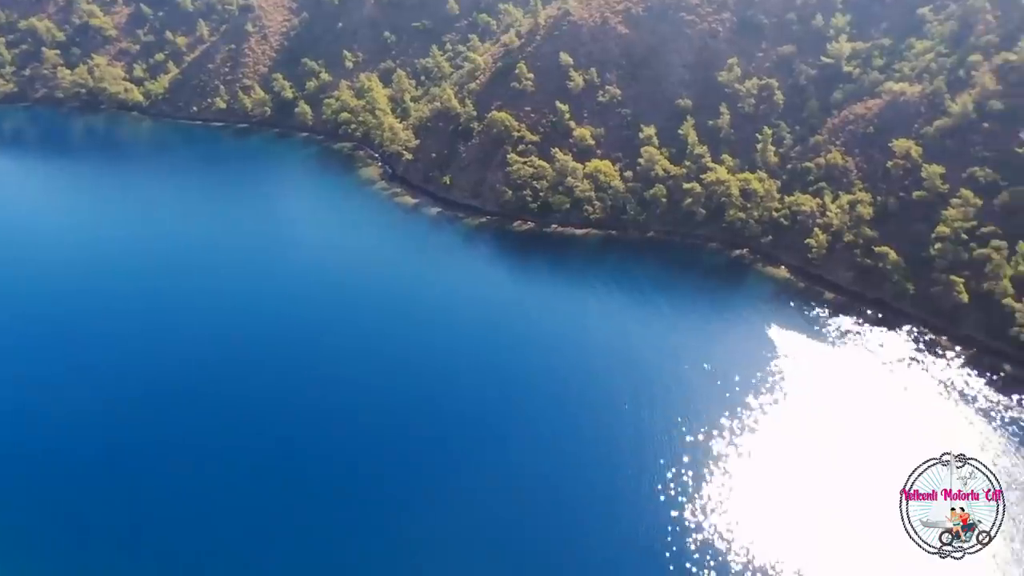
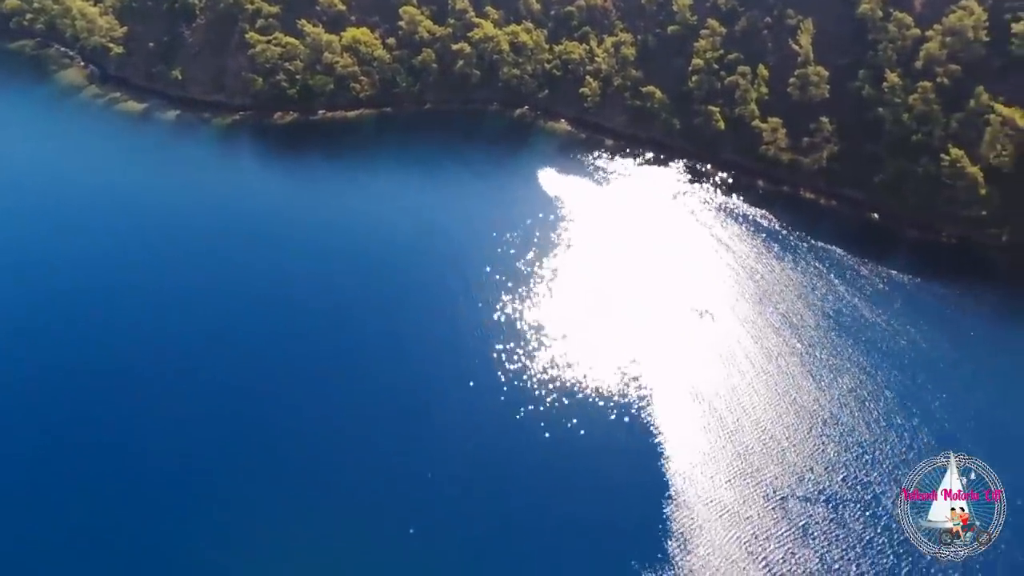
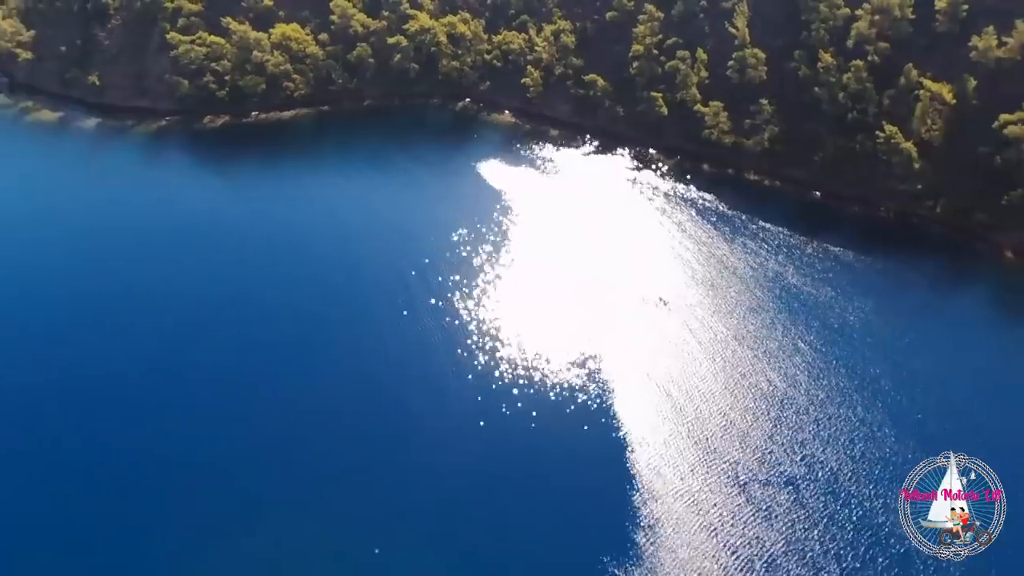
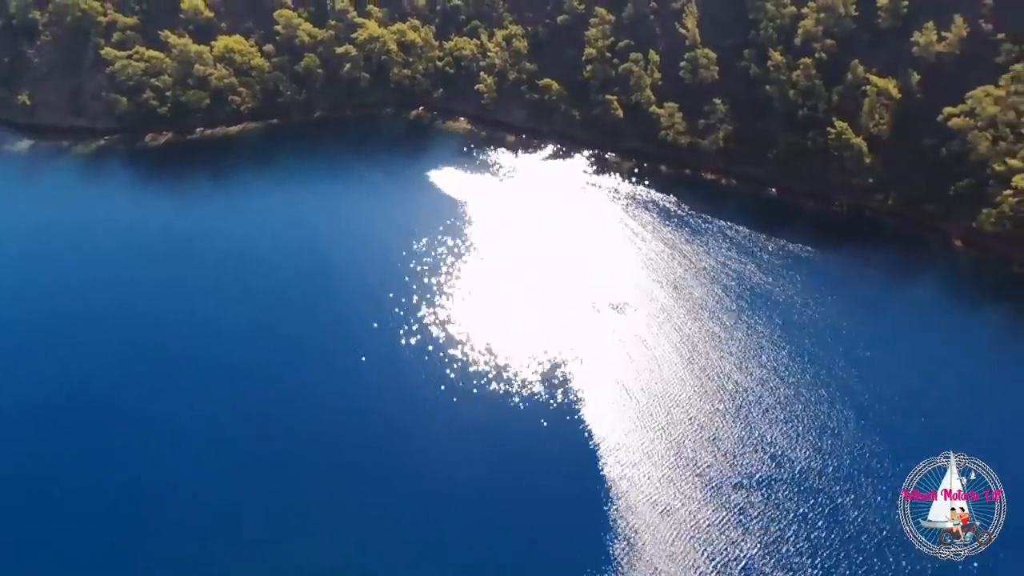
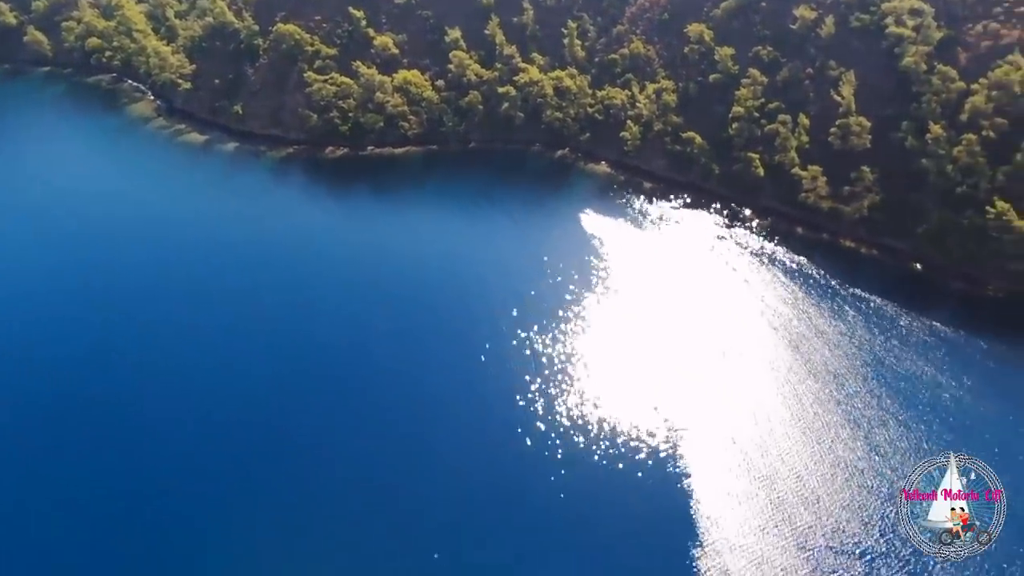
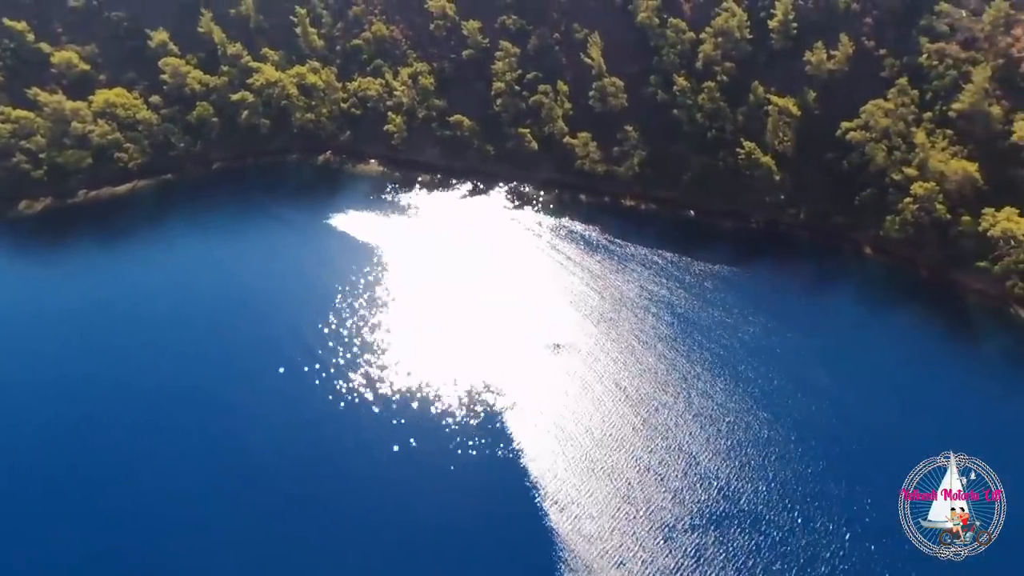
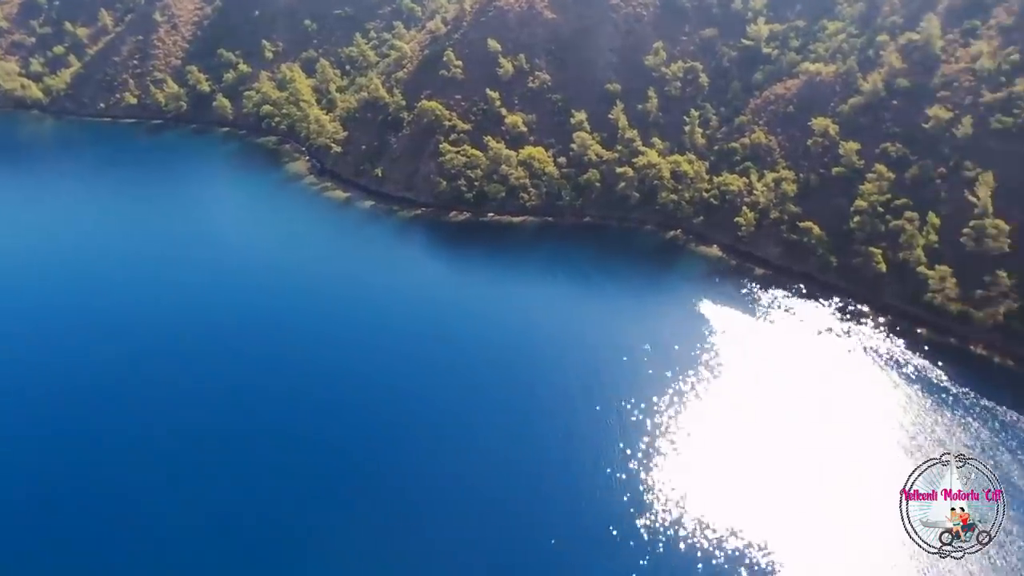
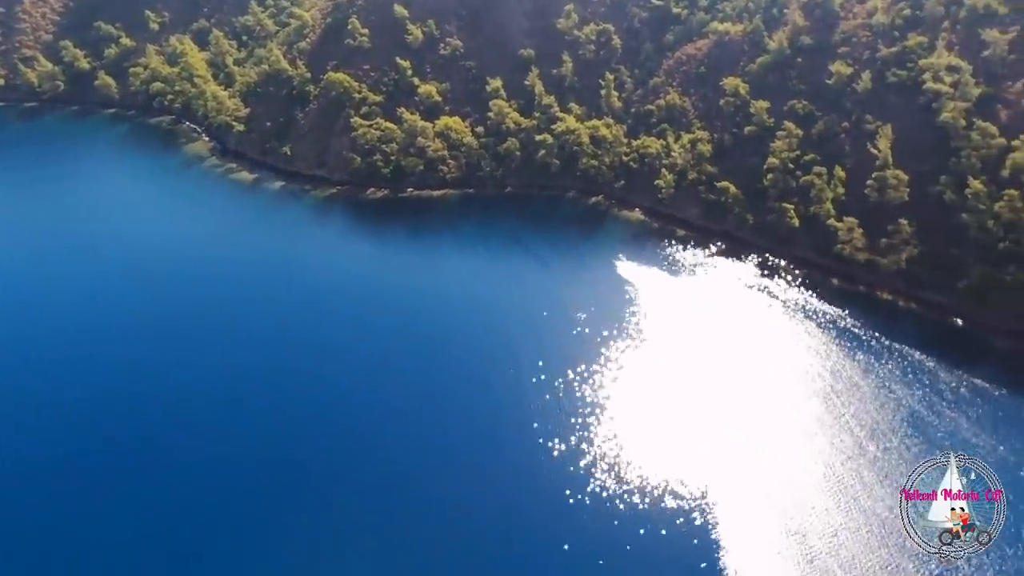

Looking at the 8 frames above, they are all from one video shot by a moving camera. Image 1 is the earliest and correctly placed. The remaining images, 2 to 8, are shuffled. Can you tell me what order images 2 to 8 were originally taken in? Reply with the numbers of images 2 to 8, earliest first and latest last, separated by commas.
7, 8, 5, 2, 3, 4, 6
